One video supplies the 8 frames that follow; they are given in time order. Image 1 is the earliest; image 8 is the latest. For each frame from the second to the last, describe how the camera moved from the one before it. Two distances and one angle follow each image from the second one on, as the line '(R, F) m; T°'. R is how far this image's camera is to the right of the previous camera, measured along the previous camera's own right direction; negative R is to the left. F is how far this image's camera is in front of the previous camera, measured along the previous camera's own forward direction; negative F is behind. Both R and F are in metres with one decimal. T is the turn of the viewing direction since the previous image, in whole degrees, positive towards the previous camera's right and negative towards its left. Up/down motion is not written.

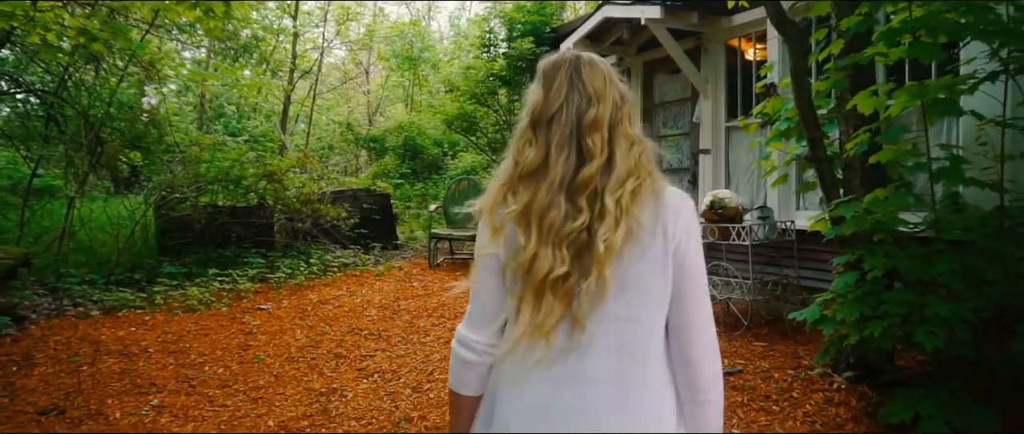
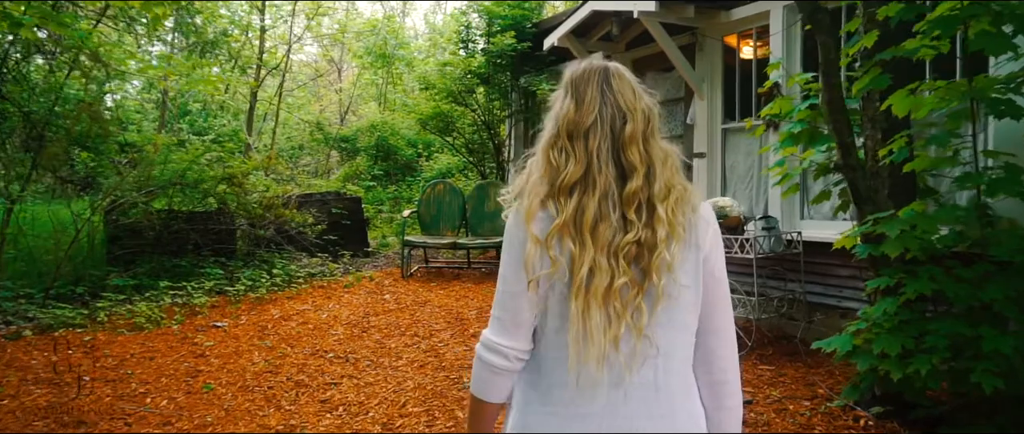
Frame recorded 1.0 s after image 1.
(0.0, +0.4) m; +2°
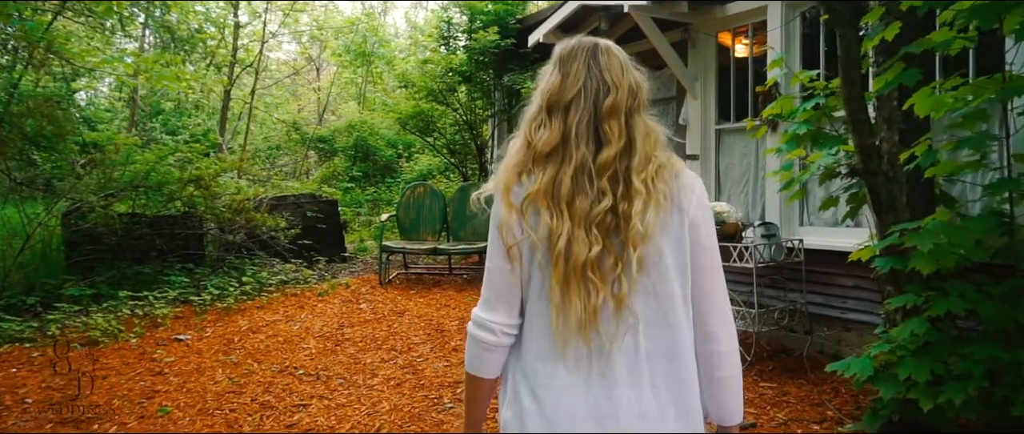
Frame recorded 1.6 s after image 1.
(0.0, +0.3) m; +1°
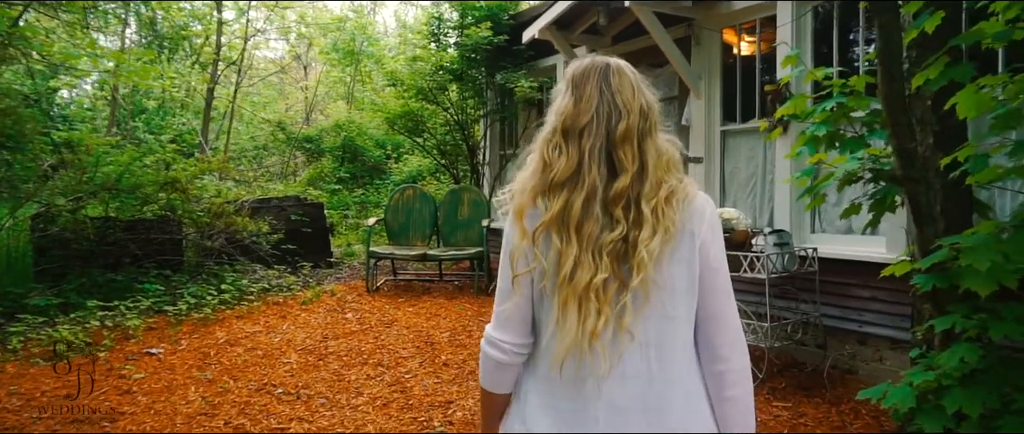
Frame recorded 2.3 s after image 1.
(0.0, +0.3) m; +1°
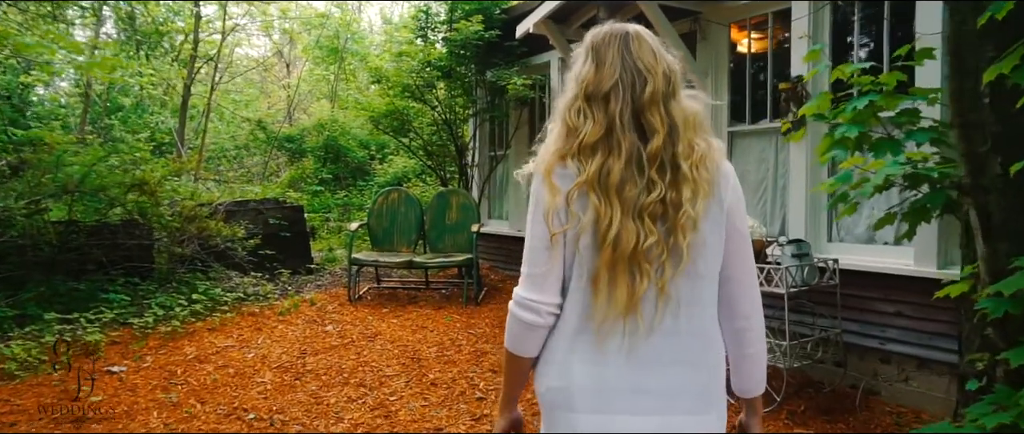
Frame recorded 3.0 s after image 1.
(-0.1, +0.3) m; +1°
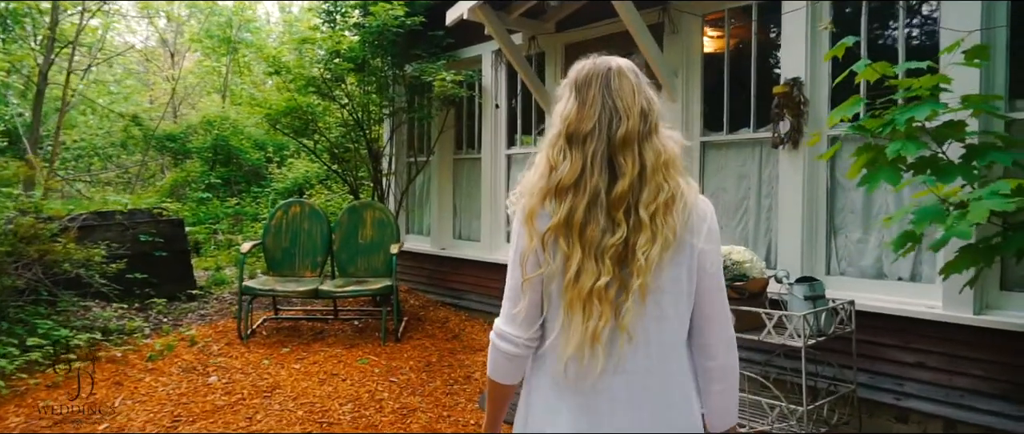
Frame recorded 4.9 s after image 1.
(-0.2, +0.8) m; +8°
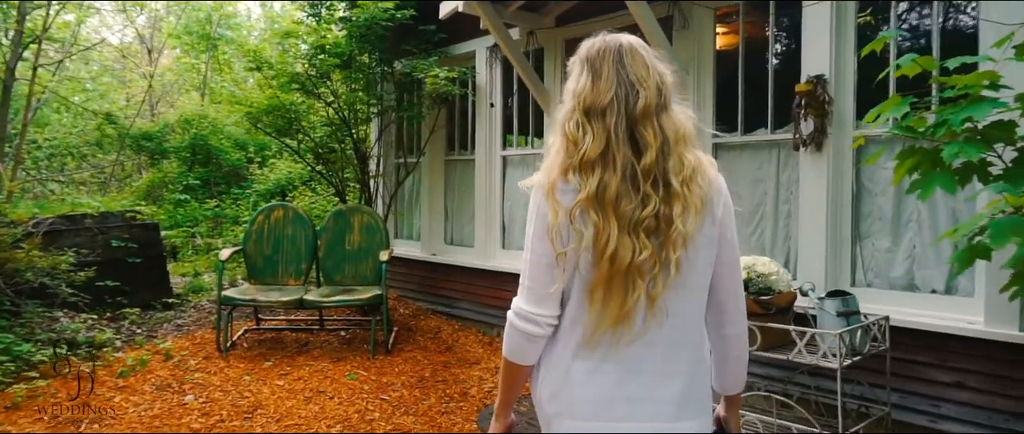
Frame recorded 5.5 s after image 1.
(-0.1, +0.3) m; +1°
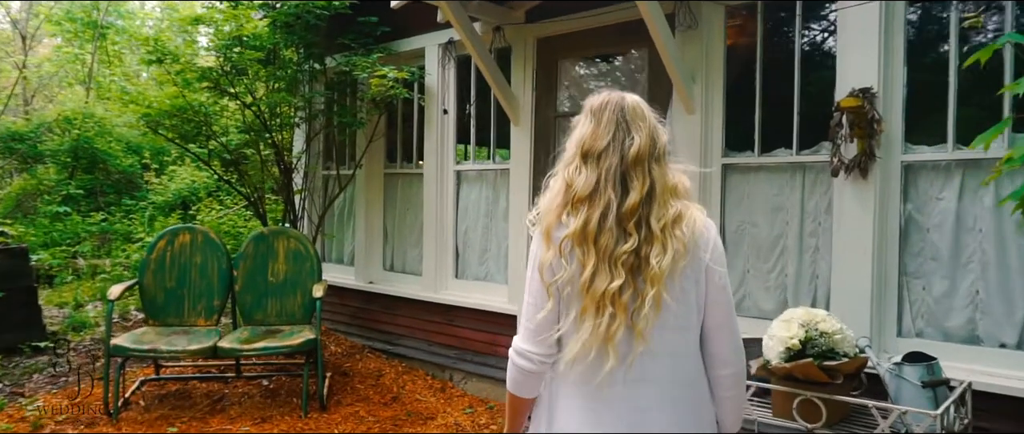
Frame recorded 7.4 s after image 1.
(-0.3, +0.7) m; +7°
